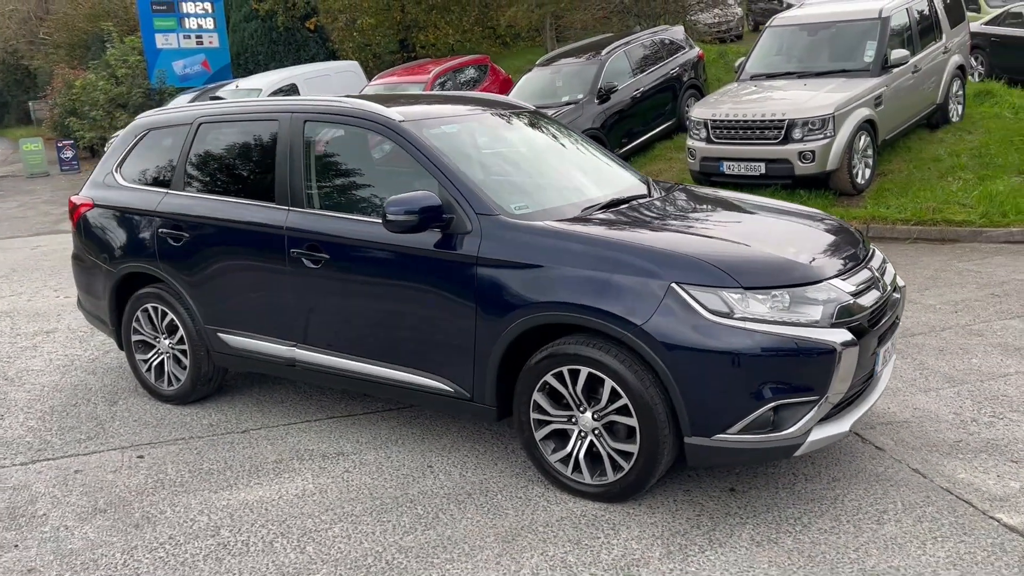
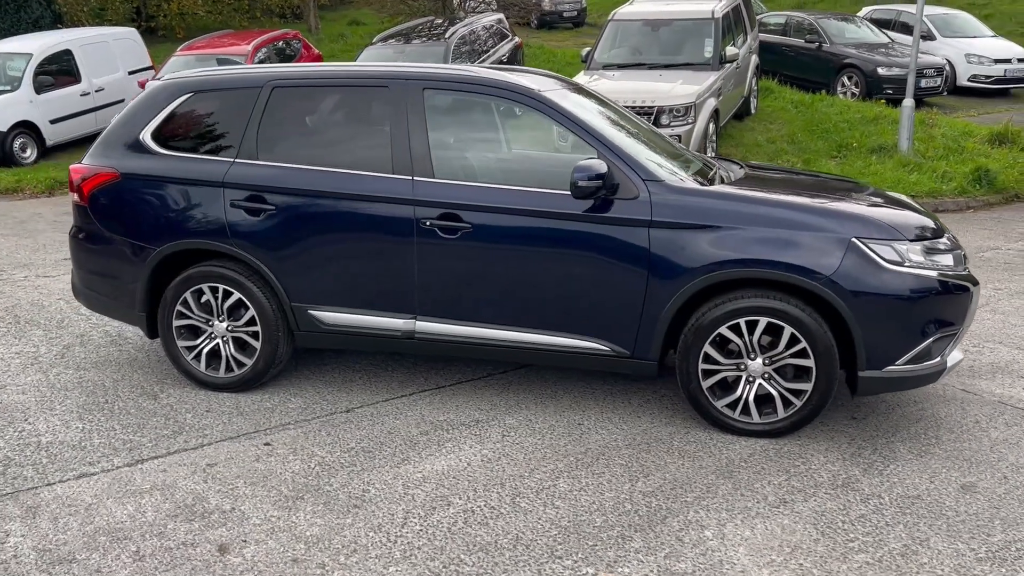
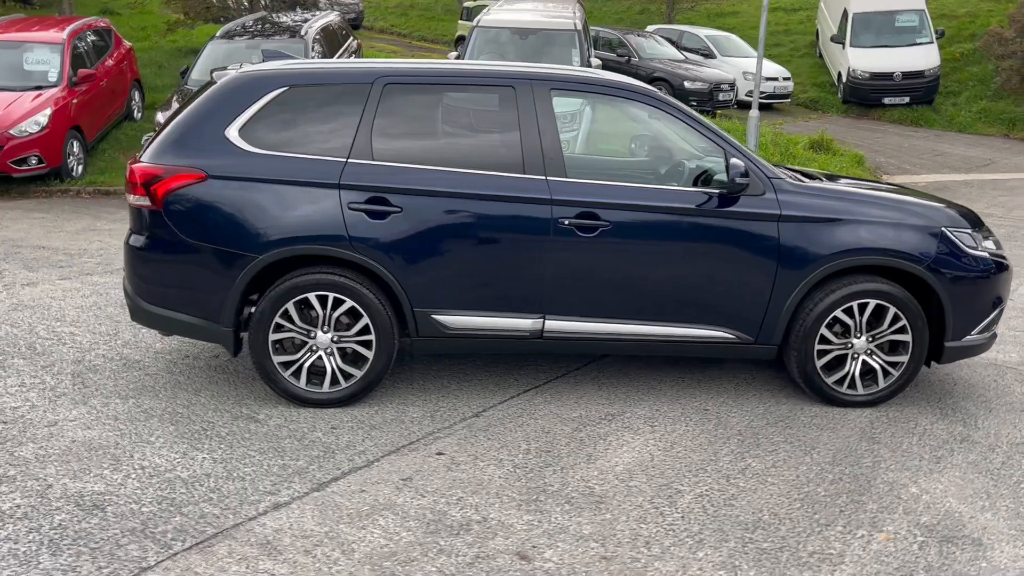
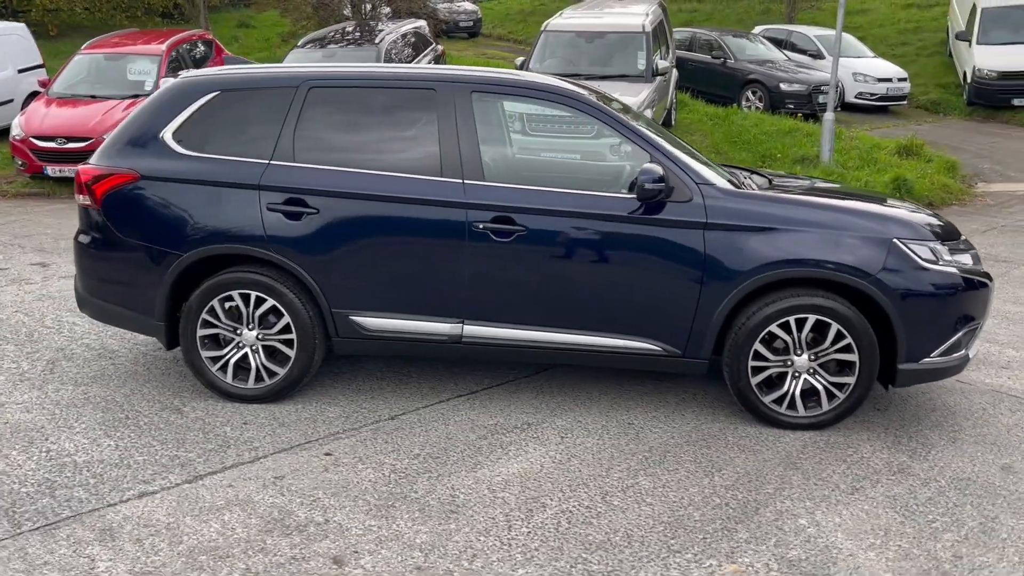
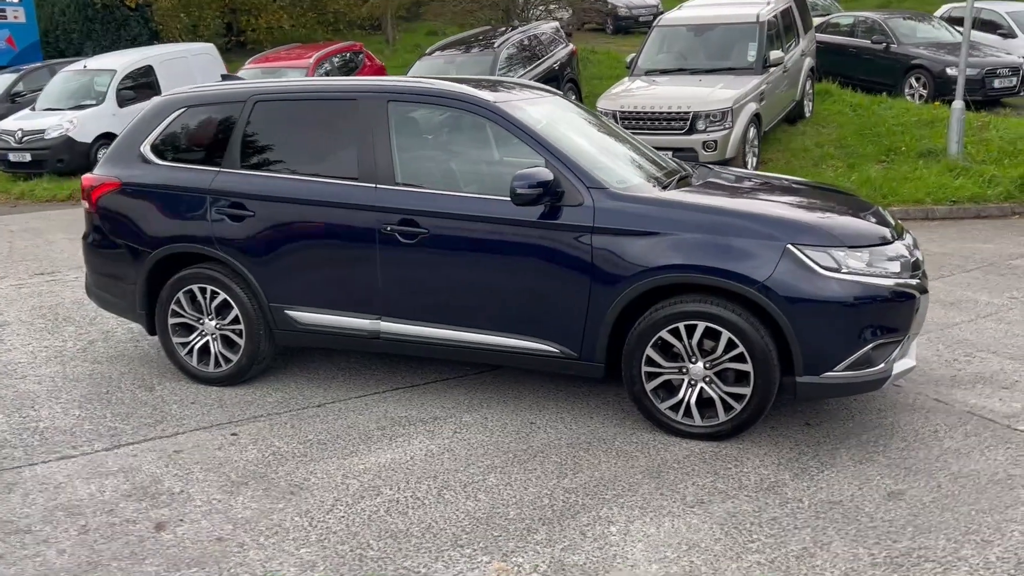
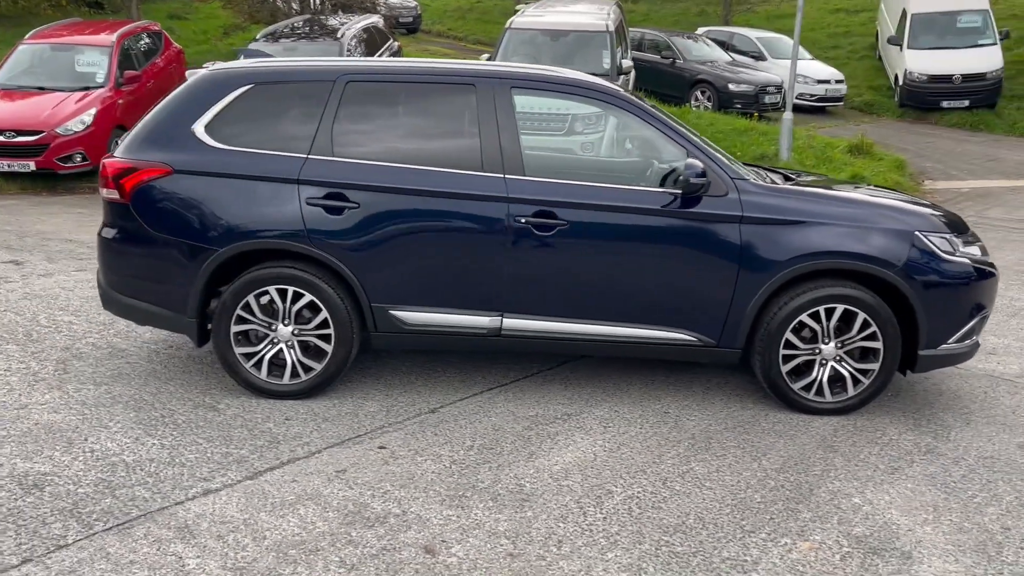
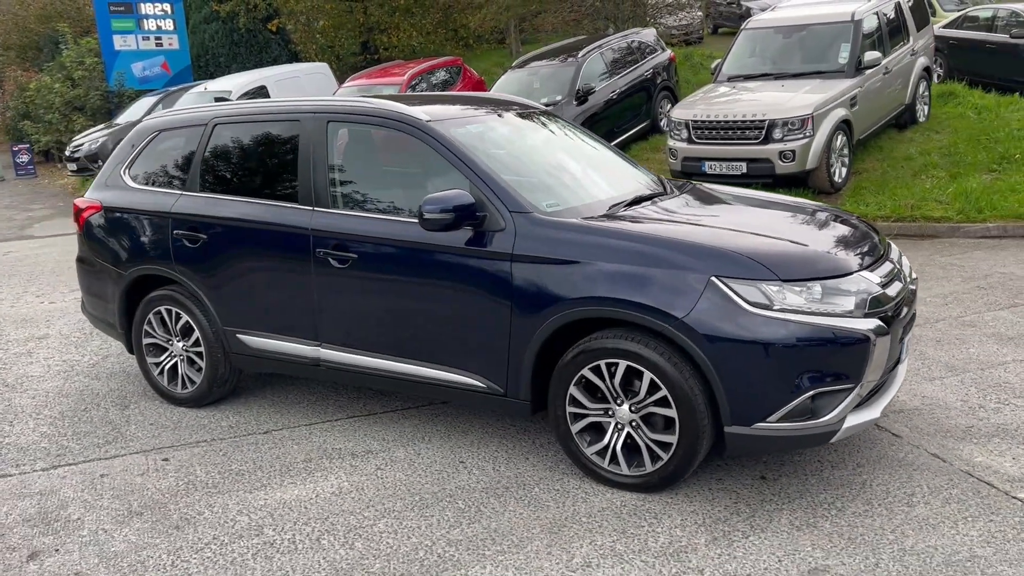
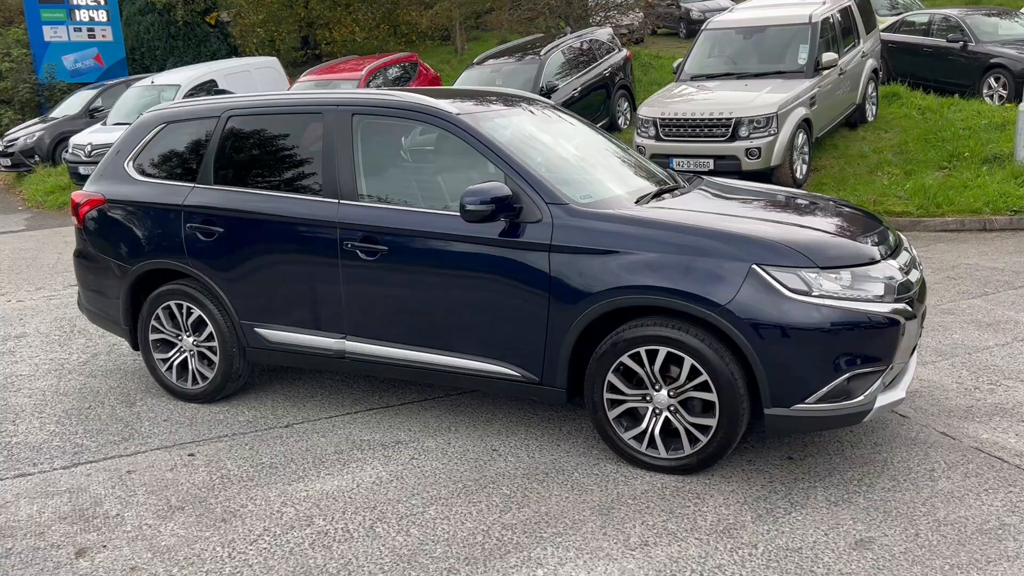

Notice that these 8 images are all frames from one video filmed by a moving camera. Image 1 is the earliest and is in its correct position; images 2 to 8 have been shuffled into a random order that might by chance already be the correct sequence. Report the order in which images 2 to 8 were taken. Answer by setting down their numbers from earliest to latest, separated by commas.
7, 8, 5, 2, 4, 6, 3
